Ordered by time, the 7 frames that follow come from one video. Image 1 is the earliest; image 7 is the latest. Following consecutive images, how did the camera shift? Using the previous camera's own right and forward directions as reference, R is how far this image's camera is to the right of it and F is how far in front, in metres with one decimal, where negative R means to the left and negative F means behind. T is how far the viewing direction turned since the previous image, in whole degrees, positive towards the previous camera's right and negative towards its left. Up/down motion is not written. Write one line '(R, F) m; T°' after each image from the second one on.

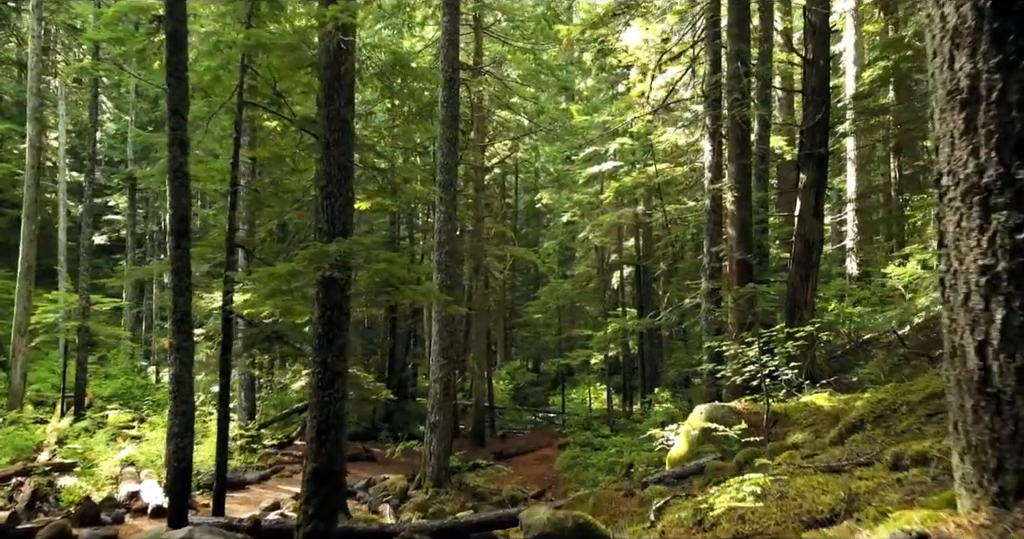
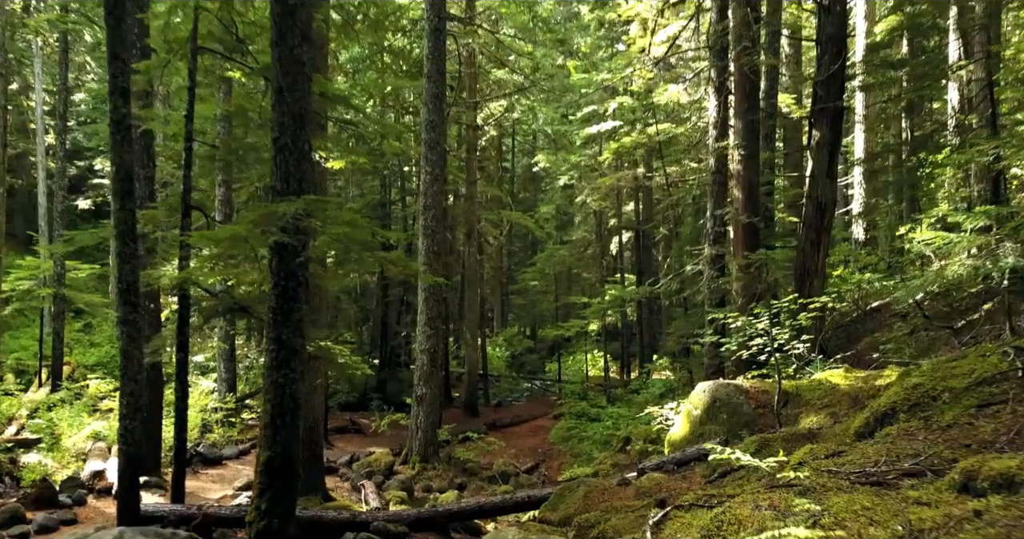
(+0.2, +0.8) m; 0°
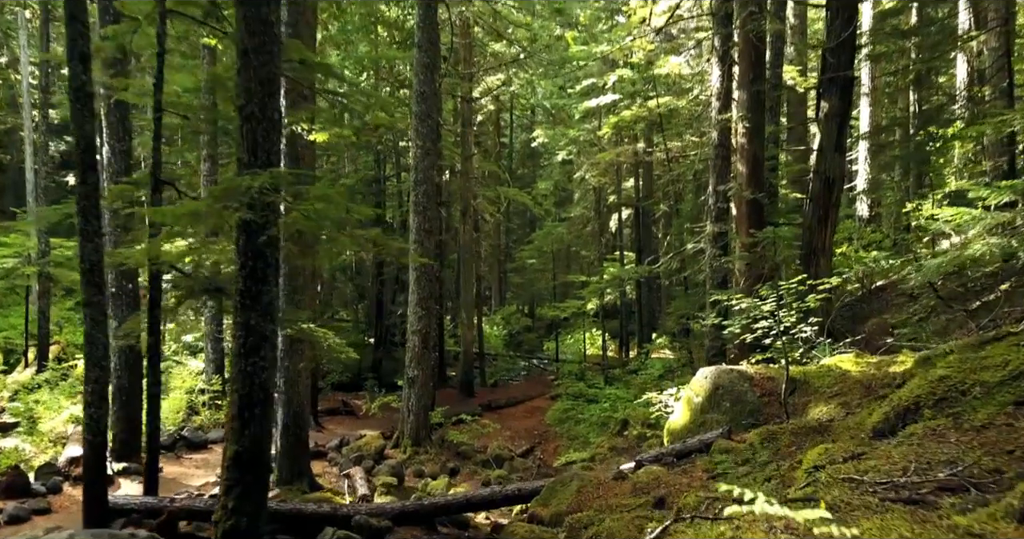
(+0.1, +0.5) m; 0°
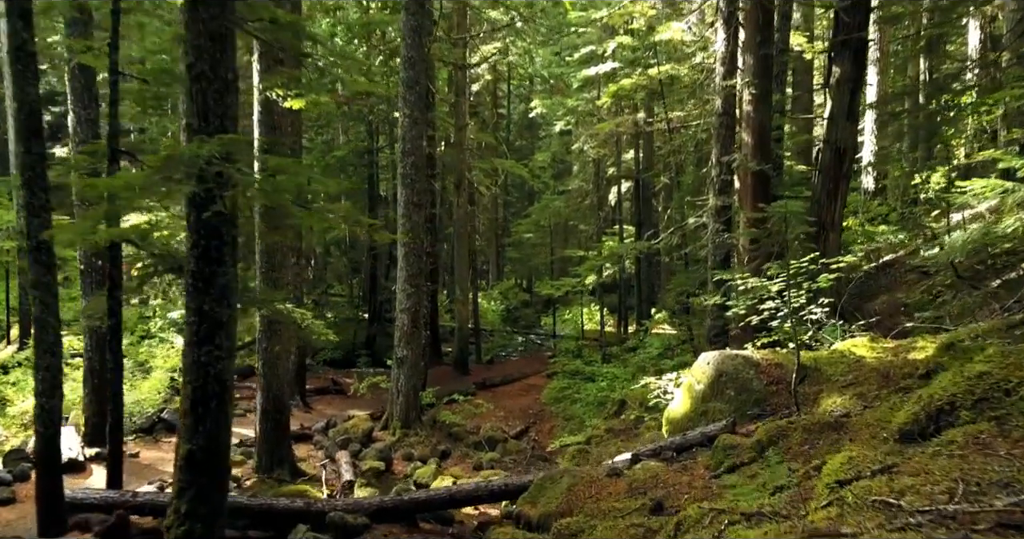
(+0.1, +0.5) m; 0°
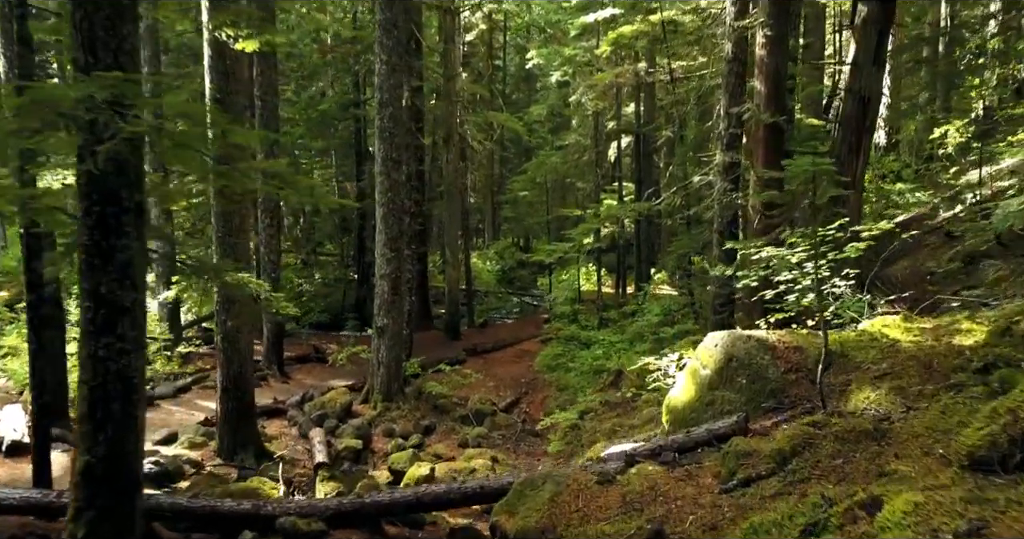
(+0.2, +0.9) m; 0°
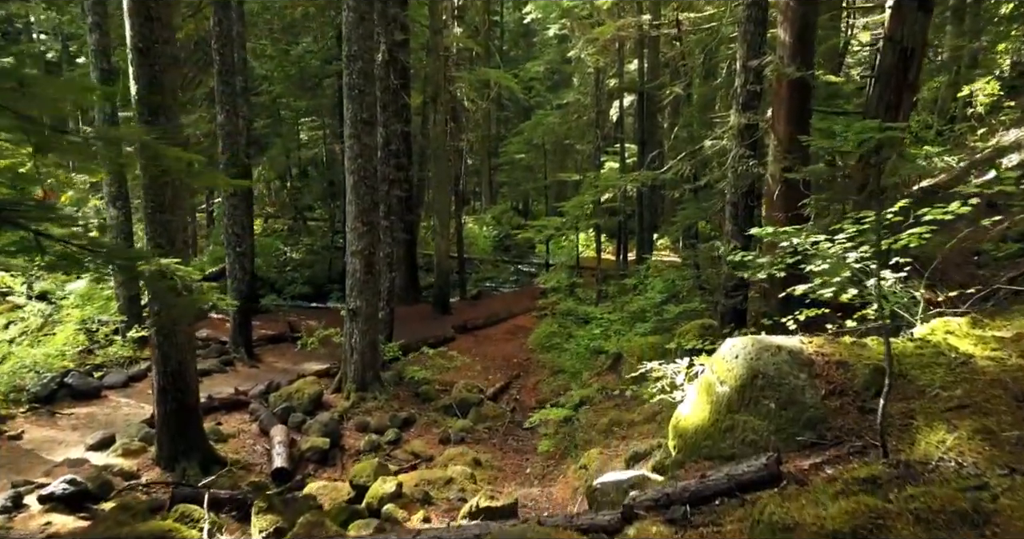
(+0.2, +1.2) m; 0°
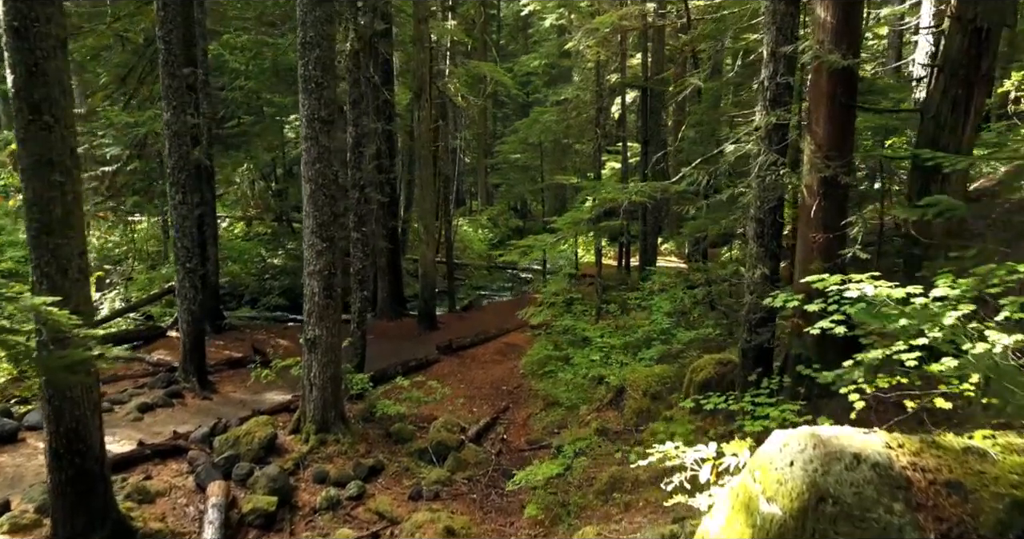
(+0.2, +1.4) m; 0°
